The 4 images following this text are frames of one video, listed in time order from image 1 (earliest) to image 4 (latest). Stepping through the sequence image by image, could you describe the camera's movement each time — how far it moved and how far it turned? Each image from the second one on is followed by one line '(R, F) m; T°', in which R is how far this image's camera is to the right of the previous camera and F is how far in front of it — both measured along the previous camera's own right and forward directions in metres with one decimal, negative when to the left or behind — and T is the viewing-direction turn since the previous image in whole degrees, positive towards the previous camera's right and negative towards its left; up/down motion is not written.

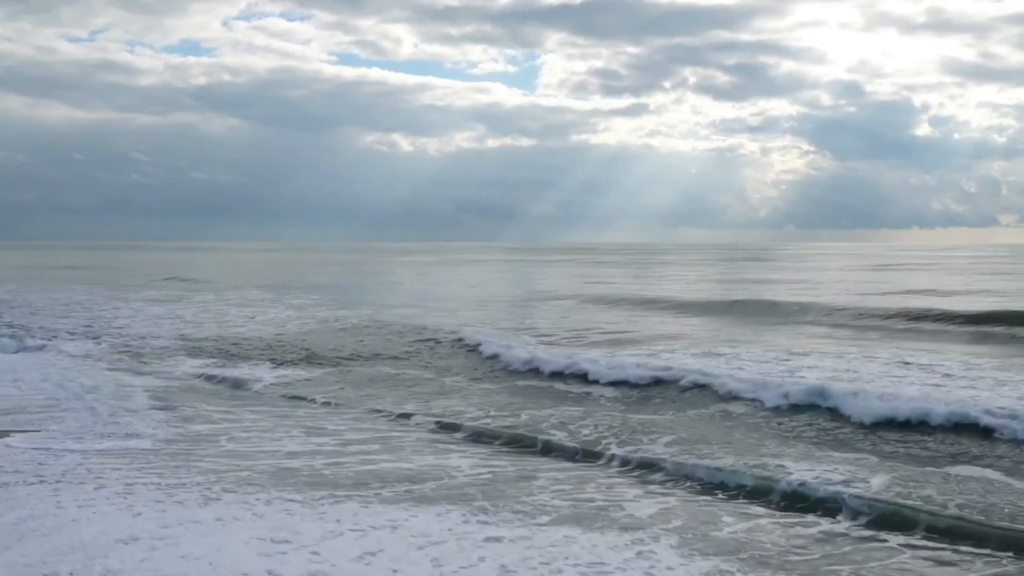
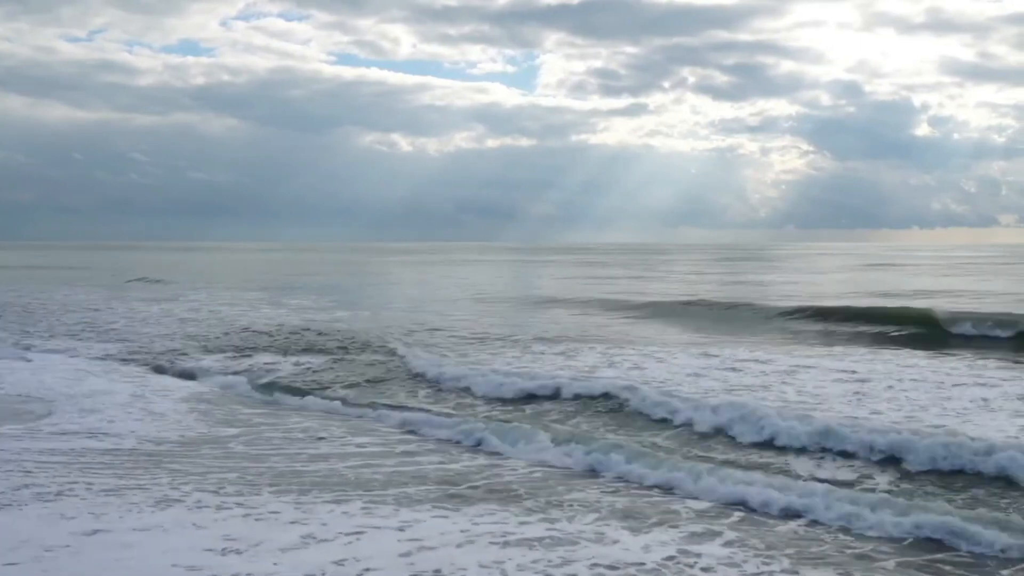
(-0.3, -0.4) m; 0°
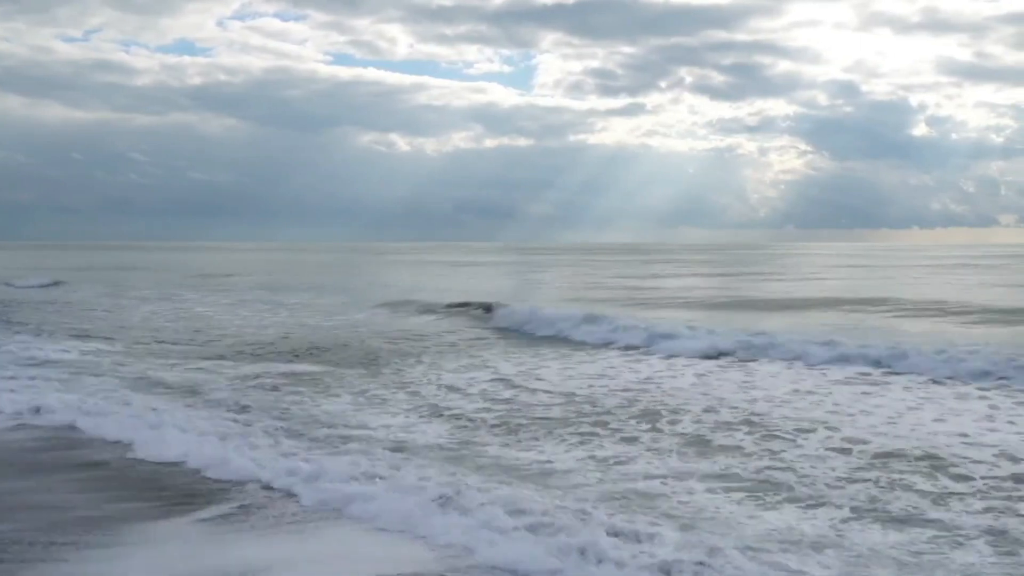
(+0.7, +0.2) m; 0°
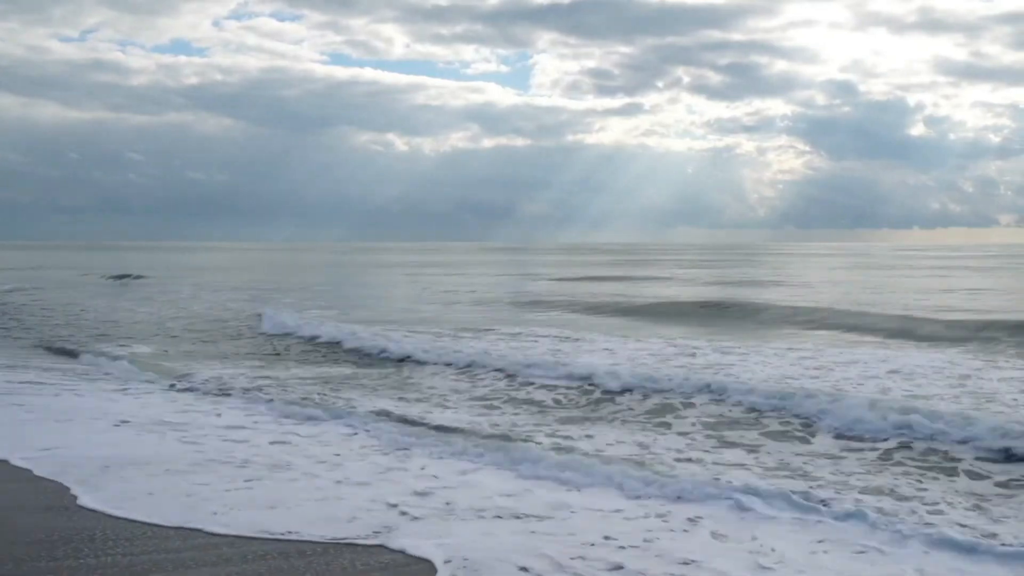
(+2.1, +2.1) m; 0°
